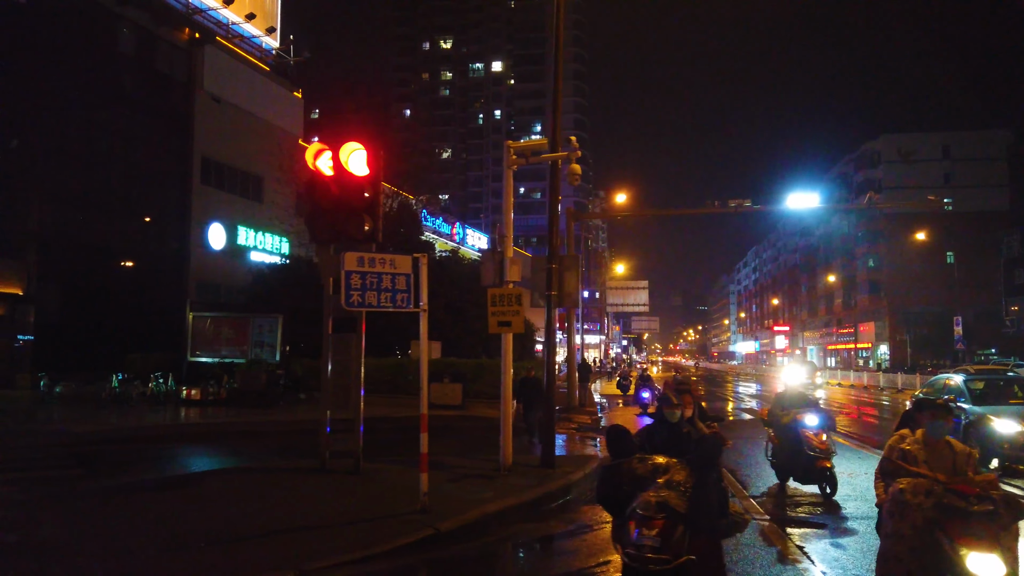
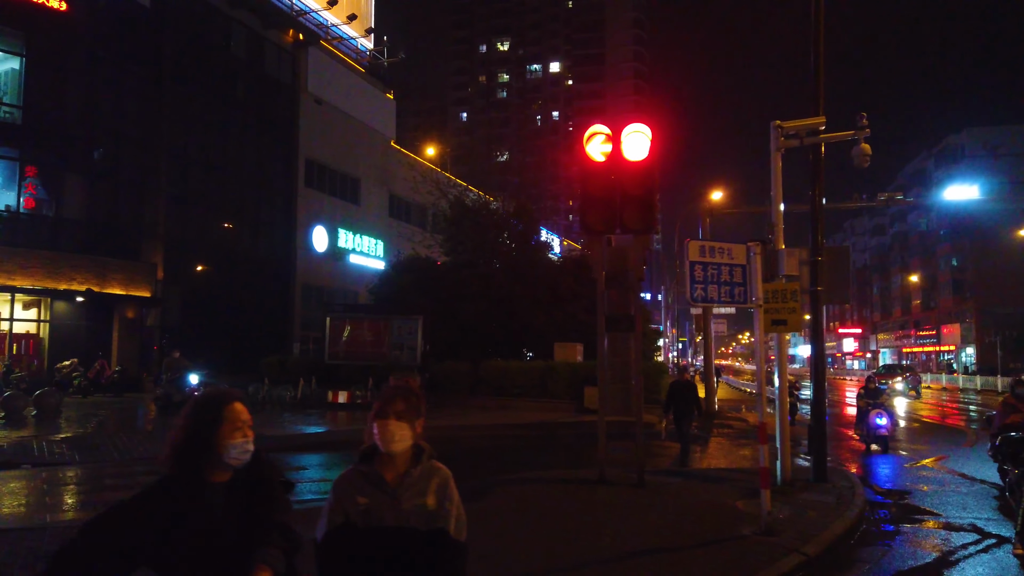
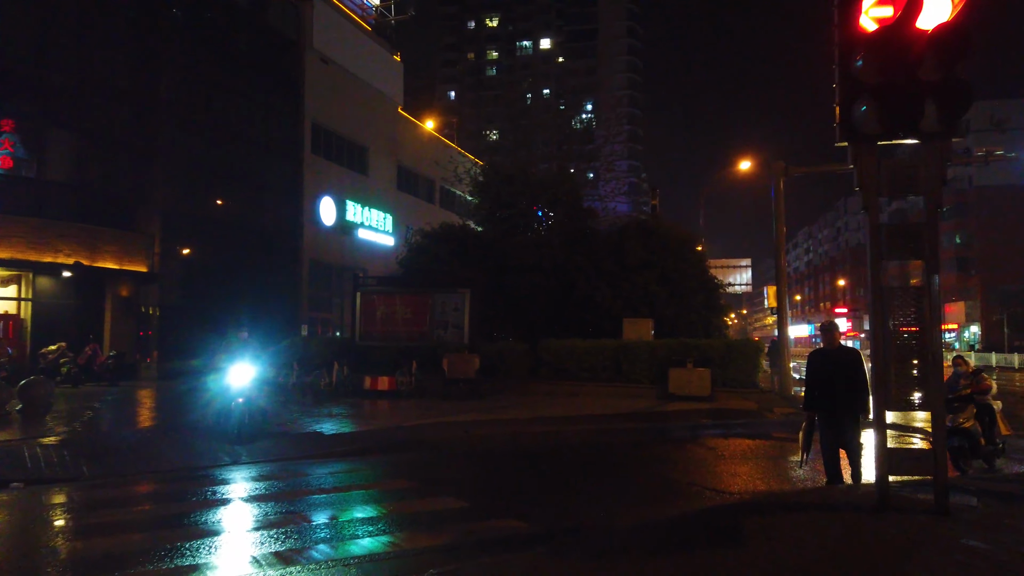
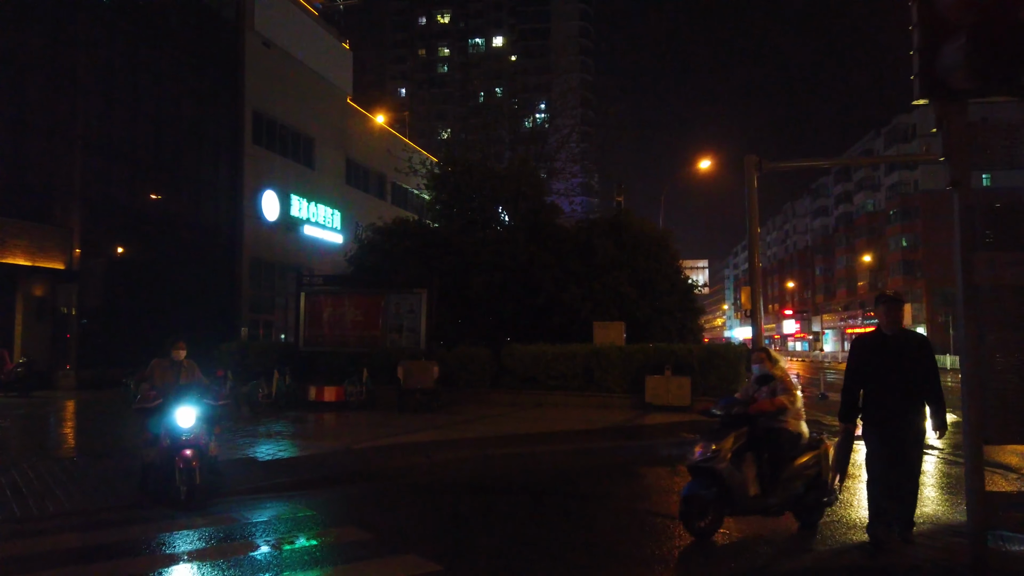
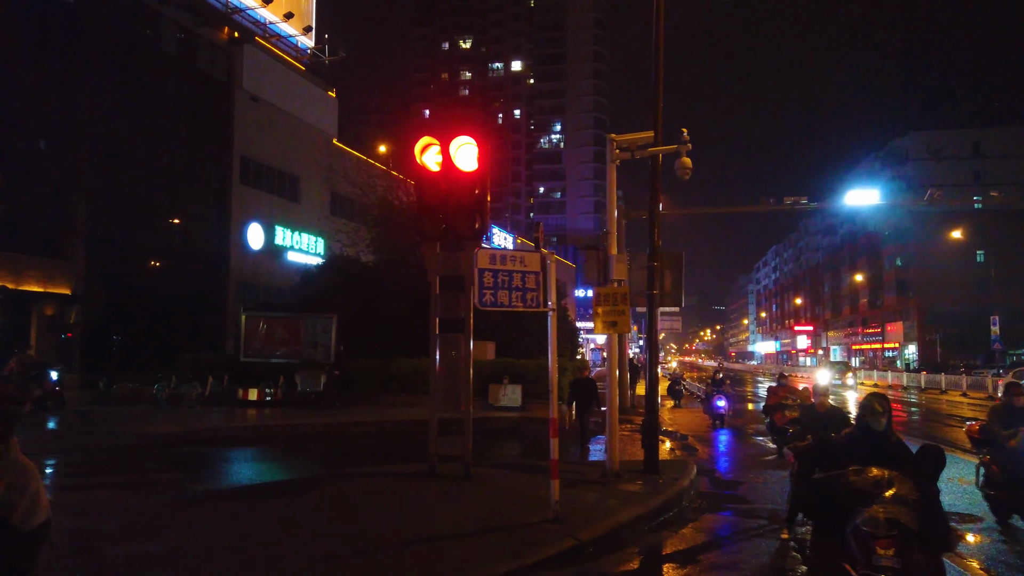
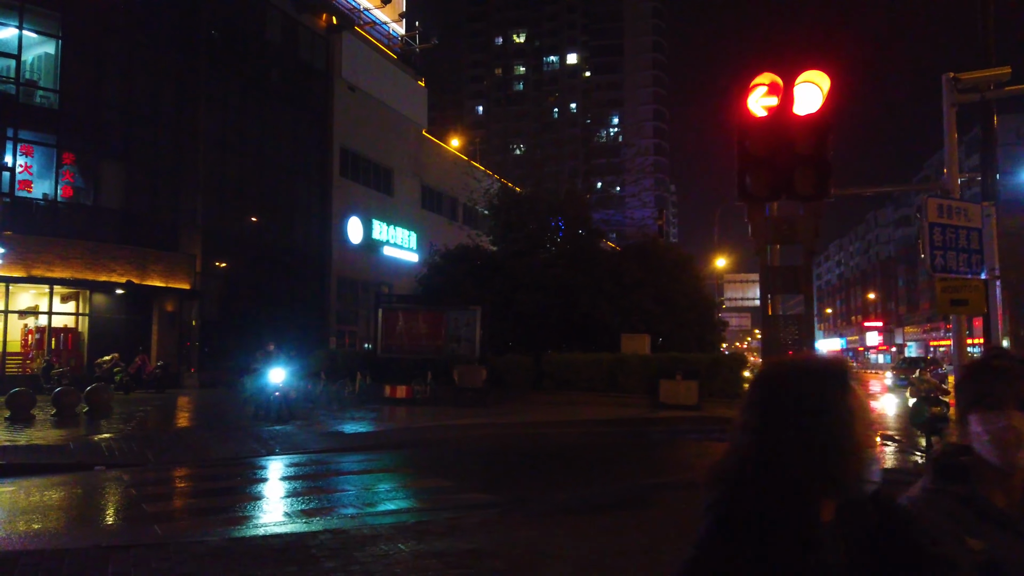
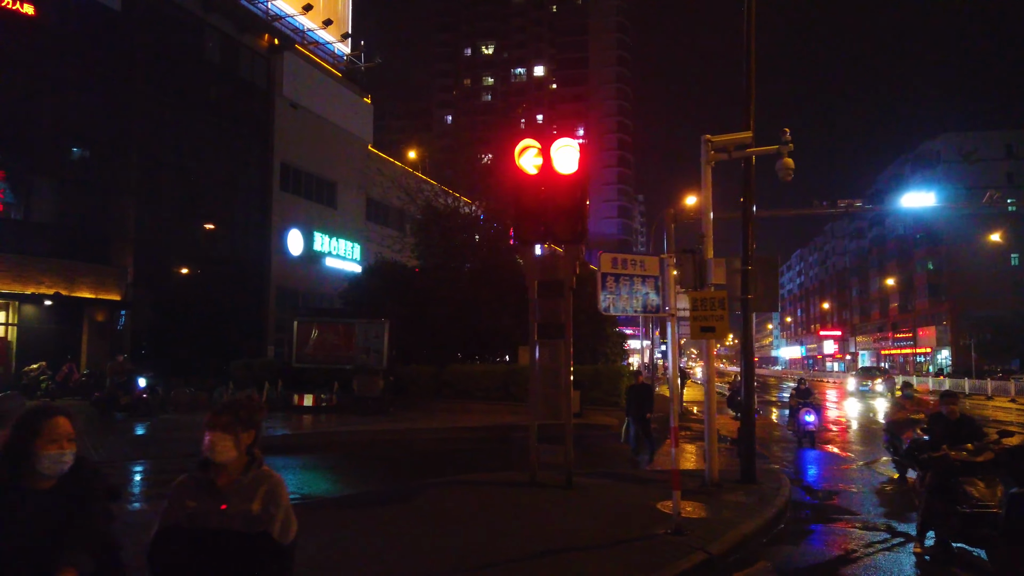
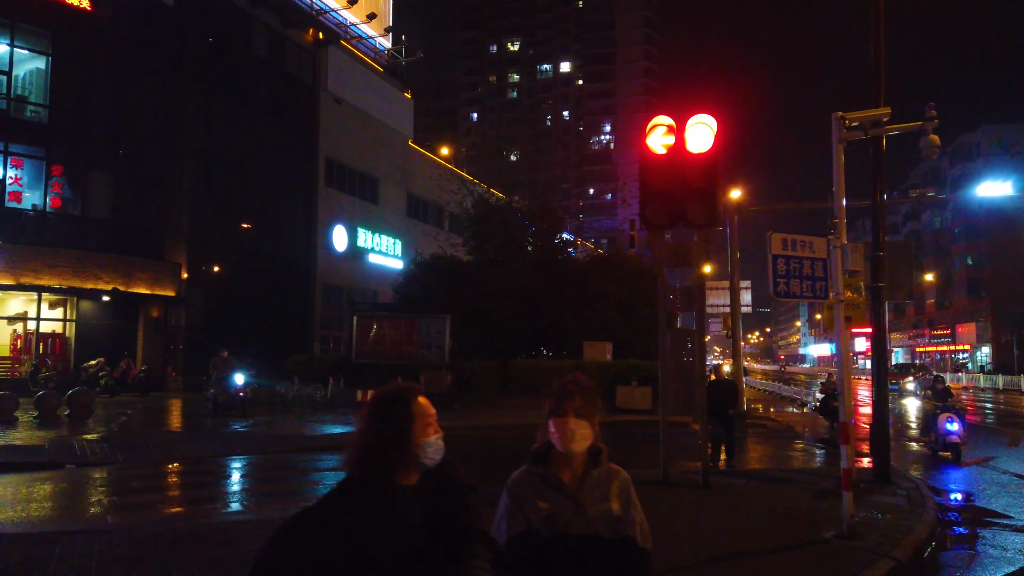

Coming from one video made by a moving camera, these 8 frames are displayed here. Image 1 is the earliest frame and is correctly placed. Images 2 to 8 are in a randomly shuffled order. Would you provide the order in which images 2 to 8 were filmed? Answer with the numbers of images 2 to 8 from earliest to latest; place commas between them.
5, 7, 2, 8, 6, 3, 4
